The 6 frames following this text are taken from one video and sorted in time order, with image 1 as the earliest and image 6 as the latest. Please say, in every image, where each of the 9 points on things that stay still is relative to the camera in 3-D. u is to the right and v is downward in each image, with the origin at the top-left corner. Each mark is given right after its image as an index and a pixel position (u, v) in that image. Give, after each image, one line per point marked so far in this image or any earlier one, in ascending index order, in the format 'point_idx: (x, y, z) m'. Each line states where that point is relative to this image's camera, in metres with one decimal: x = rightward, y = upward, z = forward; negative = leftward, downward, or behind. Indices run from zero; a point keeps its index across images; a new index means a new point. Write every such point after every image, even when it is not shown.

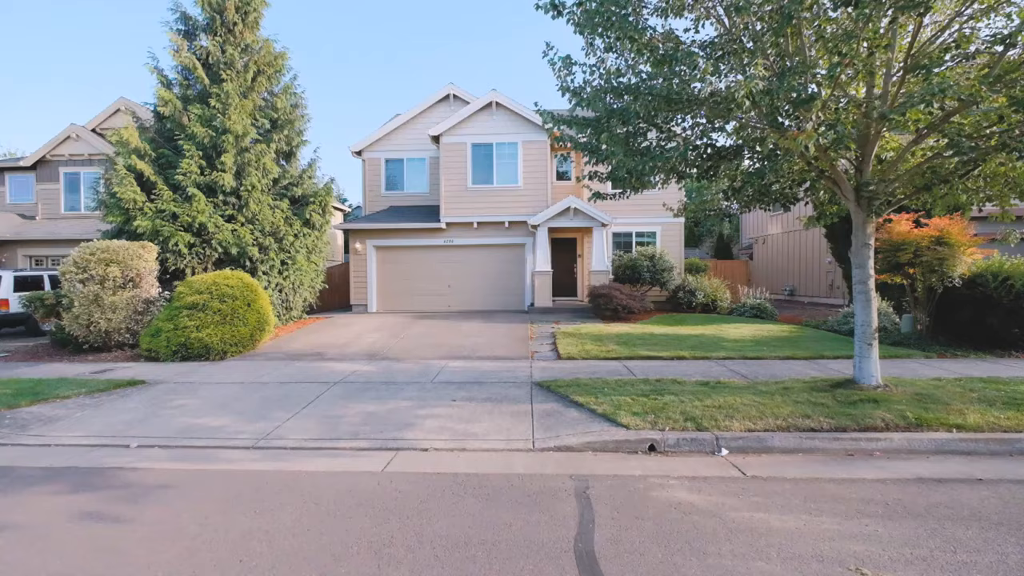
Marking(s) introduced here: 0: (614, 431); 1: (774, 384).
0: (+1.0, -1.4, +6.7) m
1: (+3.3, -1.2, +8.6) m
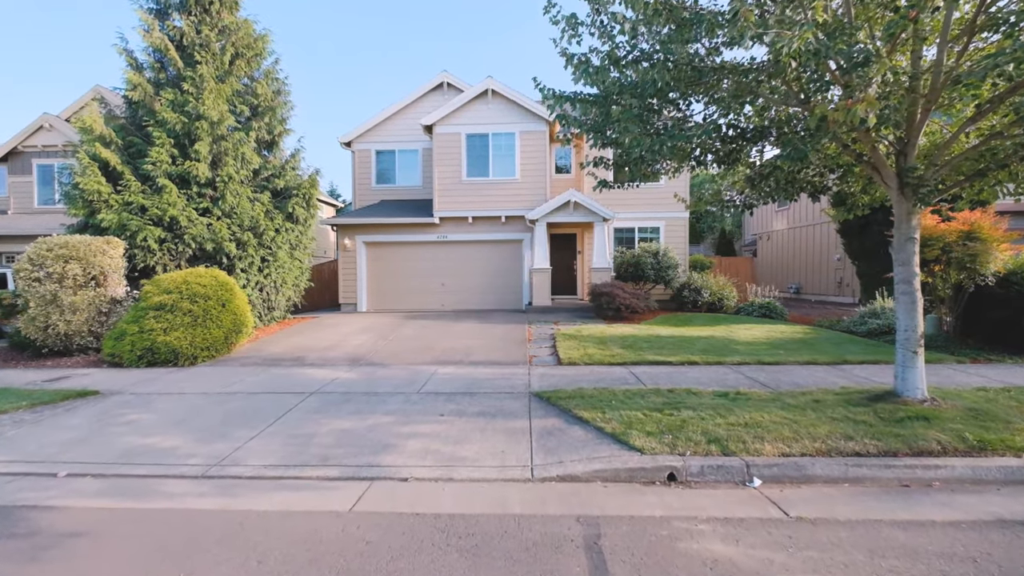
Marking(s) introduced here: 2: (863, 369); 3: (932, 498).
0: (+1.0, -1.4, +5.7) m
1: (+3.3, -1.2, +7.6) m
2: (+5.1, -1.2, +9.8) m
3: (+3.1, -1.5, +5.0) m
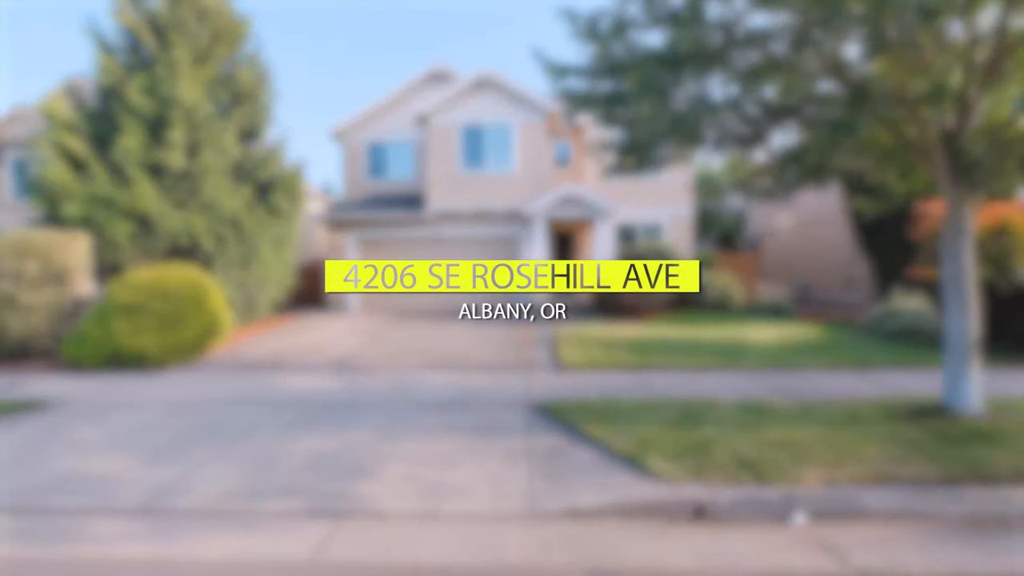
0: (+0.9, -1.4, +4.8) m
1: (+3.2, -1.2, +6.8) m
2: (+5.0, -1.2, +8.9) m
3: (+3.1, -1.5, +4.2) m
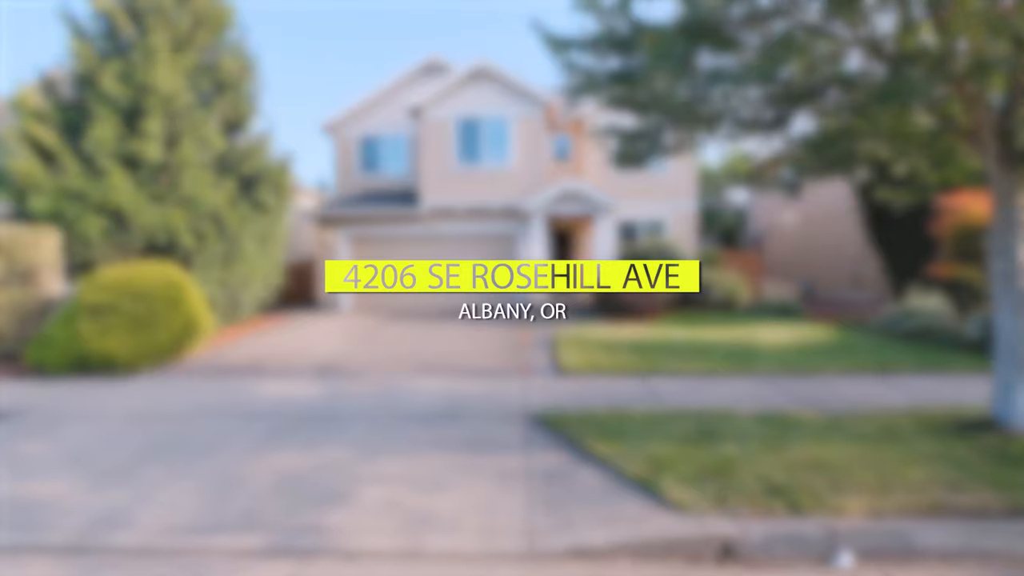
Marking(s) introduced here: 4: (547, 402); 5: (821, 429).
0: (+0.9, -1.4, +4.1) m
1: (+3.2, -1.2, +6.1) m
2: (+5.0, -1.1, +8.3) m
3: (+3.0, -1.5, +3.5) m
4: (+0.4, -1.2, +7.3) m
5: (+2.6, -1.2, +5.8) m
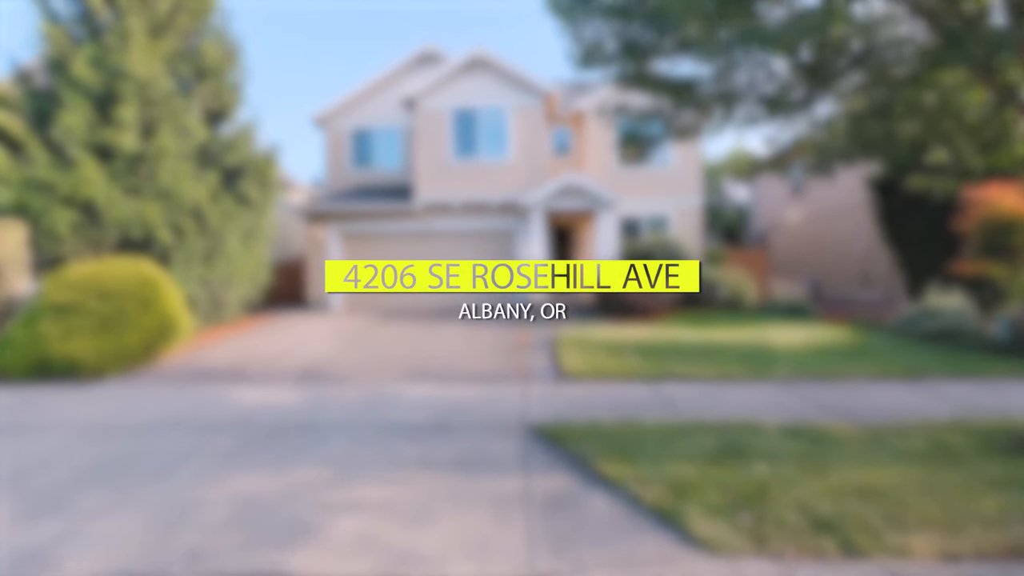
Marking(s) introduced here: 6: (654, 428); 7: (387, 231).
0: (+0.9, -1.4, +3.4) m
1: (+3.2, -1.2, +5.4) m
2: (+4.9, -1.1, +7.6) m
3: (+3.0, -1.5, +2.8) m
4: (+0.4, -1.2, +6.6) m
5: (+2.6, -1.2, +5.1) m
6: (+1.2, -1.2, +5.7) m
7: (-2.6, +1.2, +14.0) m
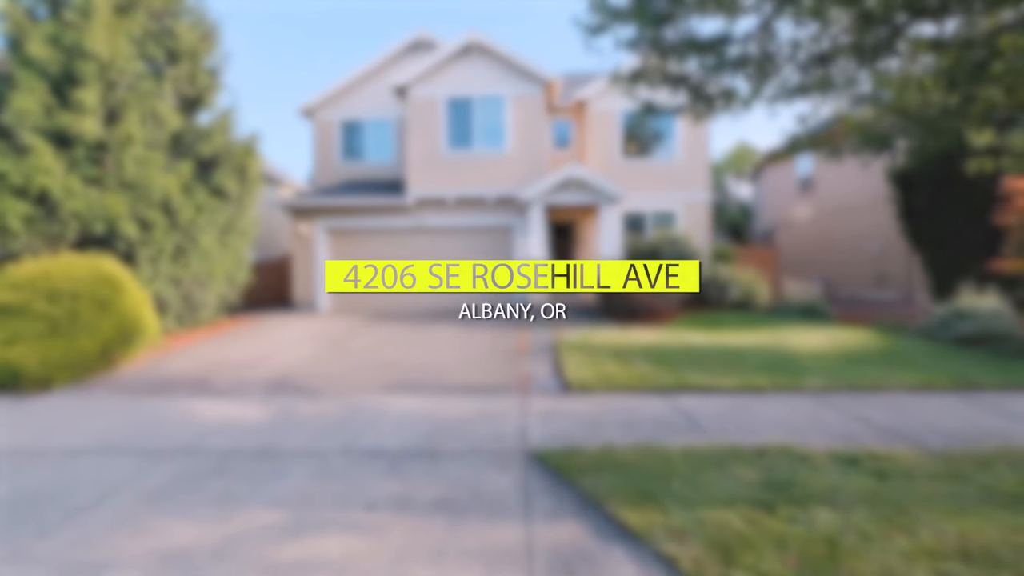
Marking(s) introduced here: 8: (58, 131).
0: (+0.9, -1.4, +2.5) m
1: (+3.1, -1.2, +4.4) m
2: (+4.9, -1.1, +6.6) m
3: (+3.0, -1.5, +1.8) m
4: (+0.3, -1.2, +5.6) m
5: (+2.6, -1.2, +4.1) m
6: (+1.2, -1.2, +4.8) m
7: (-2.6, +1.2, +13.1) m
8: (-6.8, +2.3, +10.2) m
